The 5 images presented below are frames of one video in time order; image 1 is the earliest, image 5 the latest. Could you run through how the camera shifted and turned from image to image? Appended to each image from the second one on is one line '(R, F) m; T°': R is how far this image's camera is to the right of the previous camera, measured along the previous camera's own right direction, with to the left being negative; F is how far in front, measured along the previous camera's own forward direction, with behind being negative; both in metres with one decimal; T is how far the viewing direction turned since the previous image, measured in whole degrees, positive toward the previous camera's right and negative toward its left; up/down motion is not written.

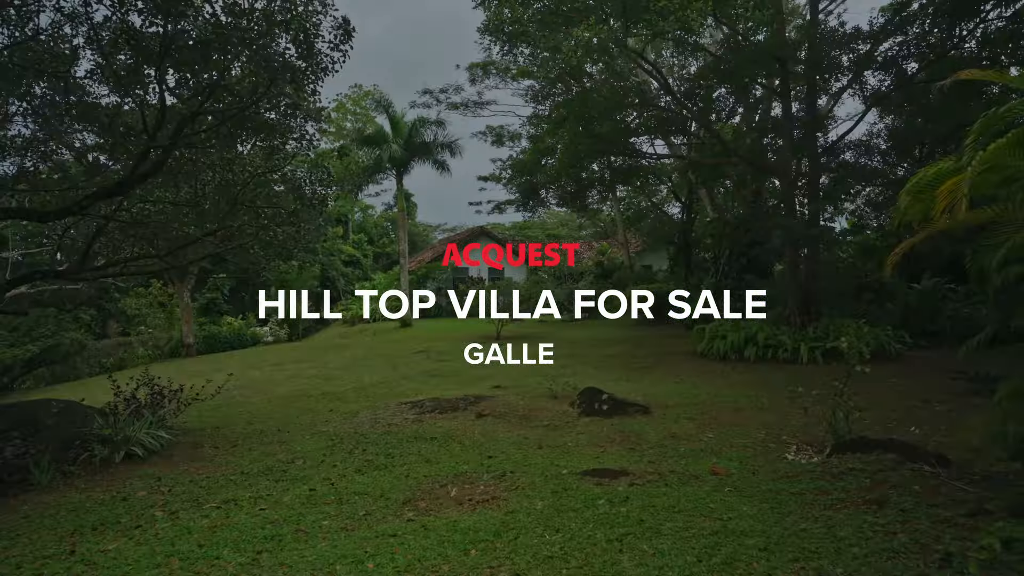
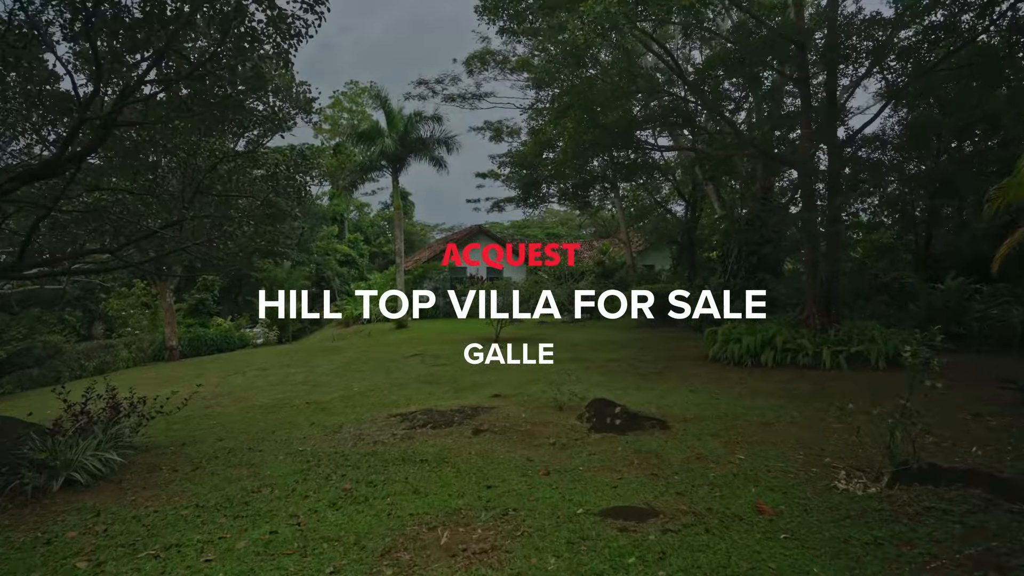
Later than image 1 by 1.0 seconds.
(0.0, +0.6) m; 0°
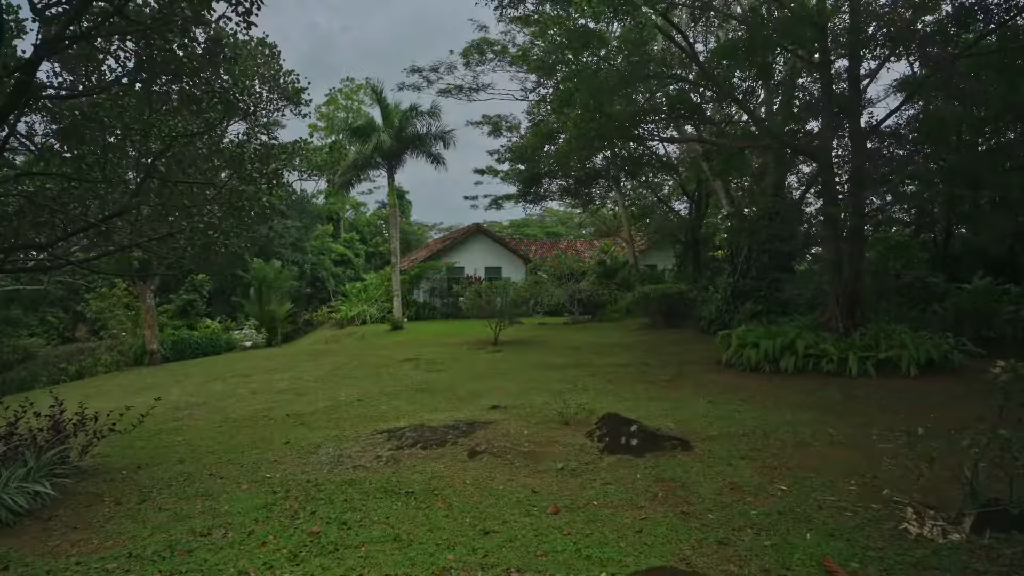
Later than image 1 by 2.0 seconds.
(0.0, +0.6) m; 0°
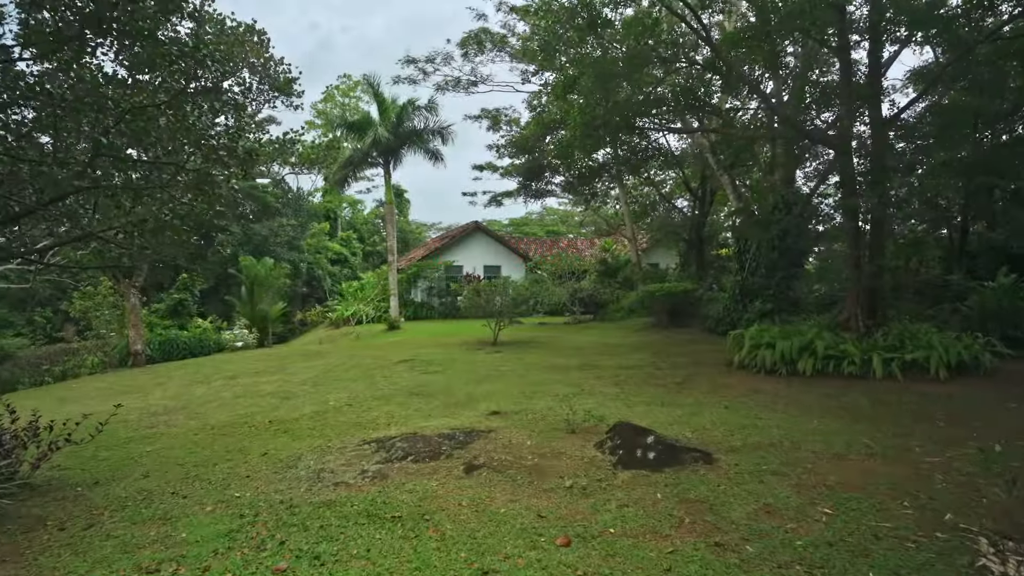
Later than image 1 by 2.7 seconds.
(0.0, +0.5) m; 0°
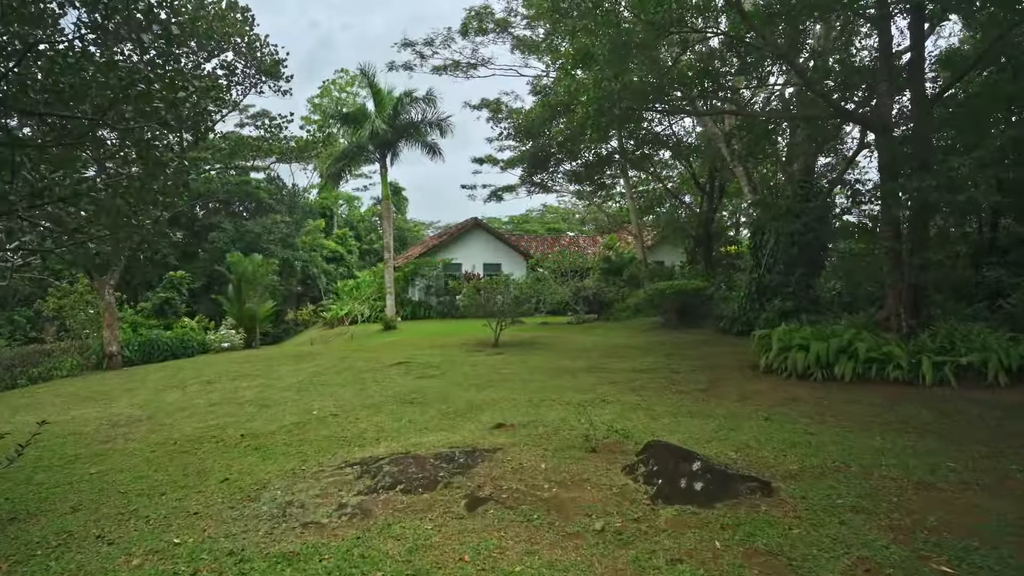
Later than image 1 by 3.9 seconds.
(-0.1, +0.8) m; 0°
